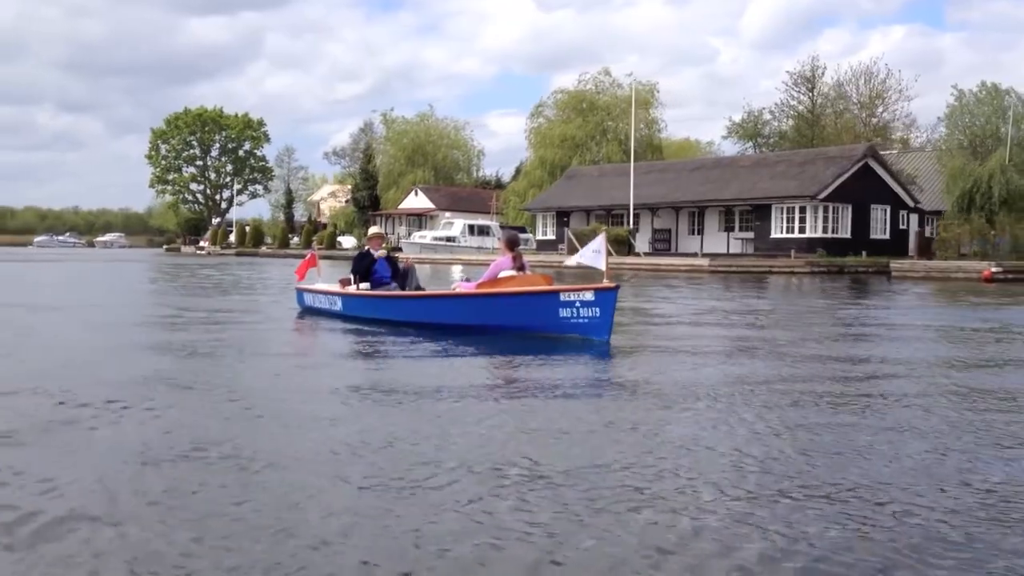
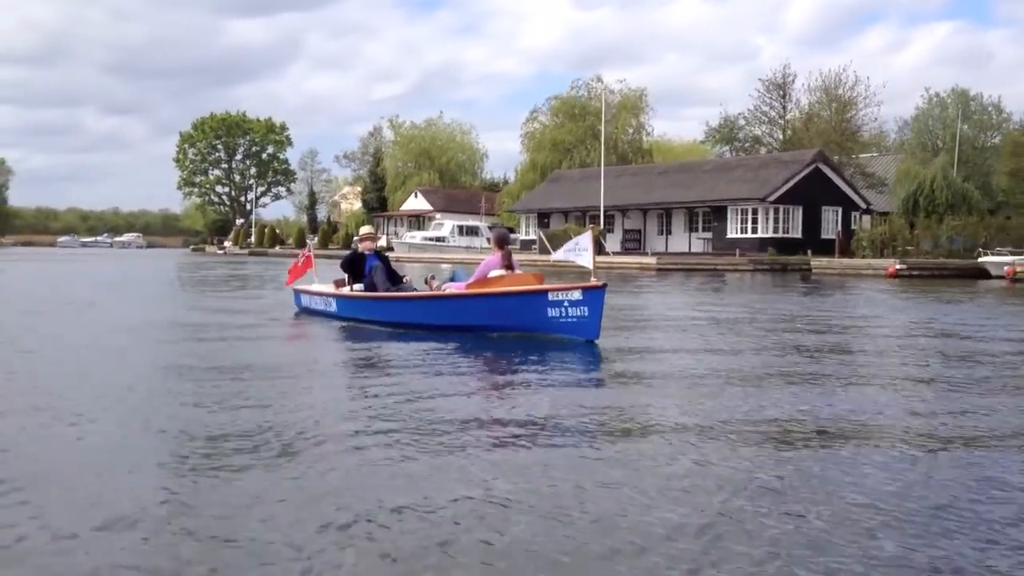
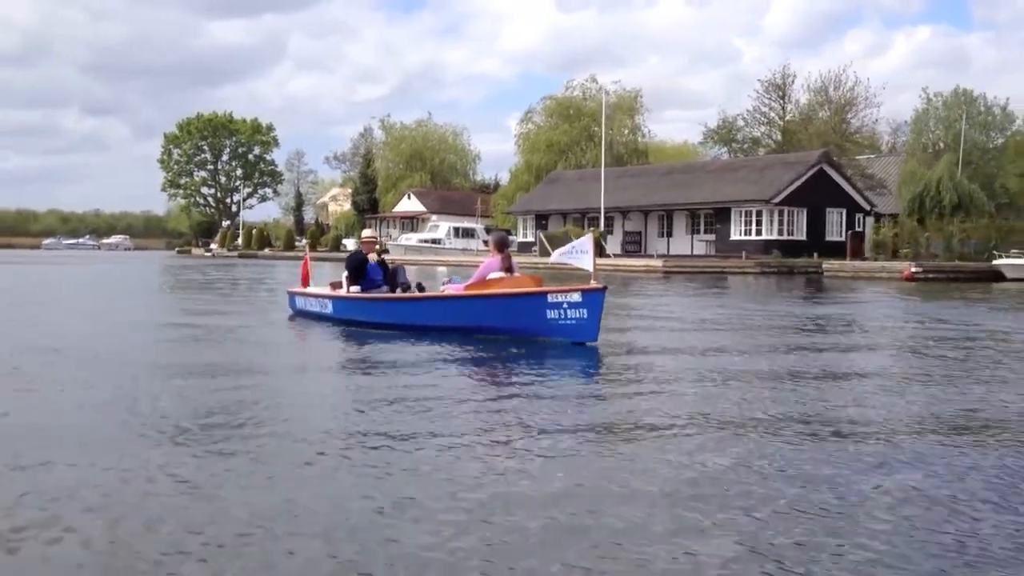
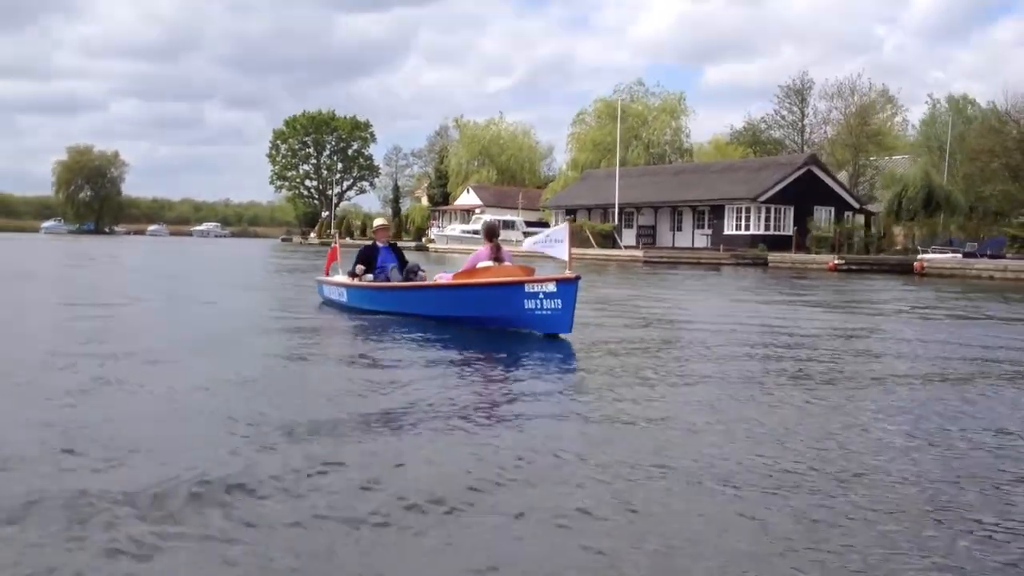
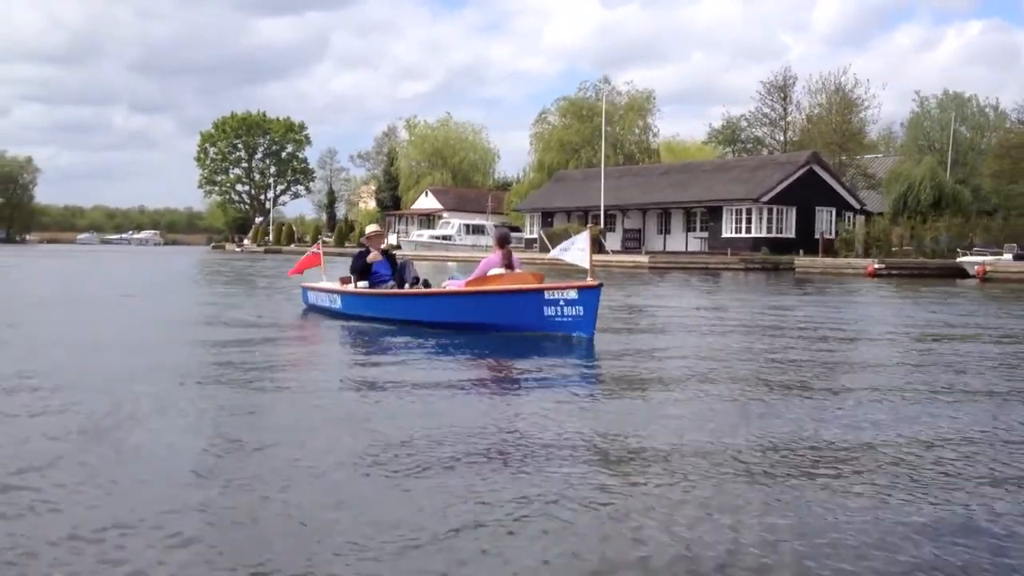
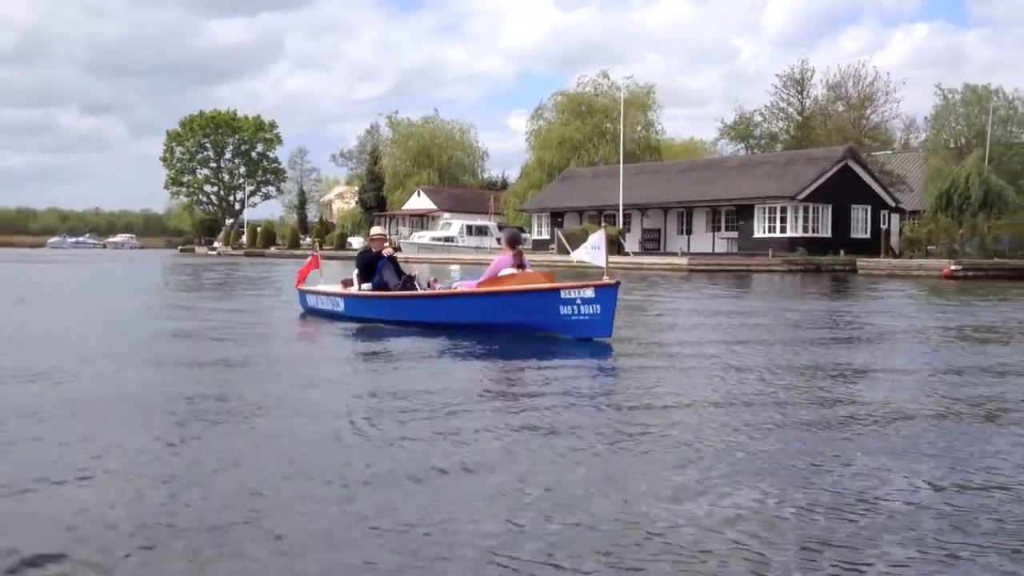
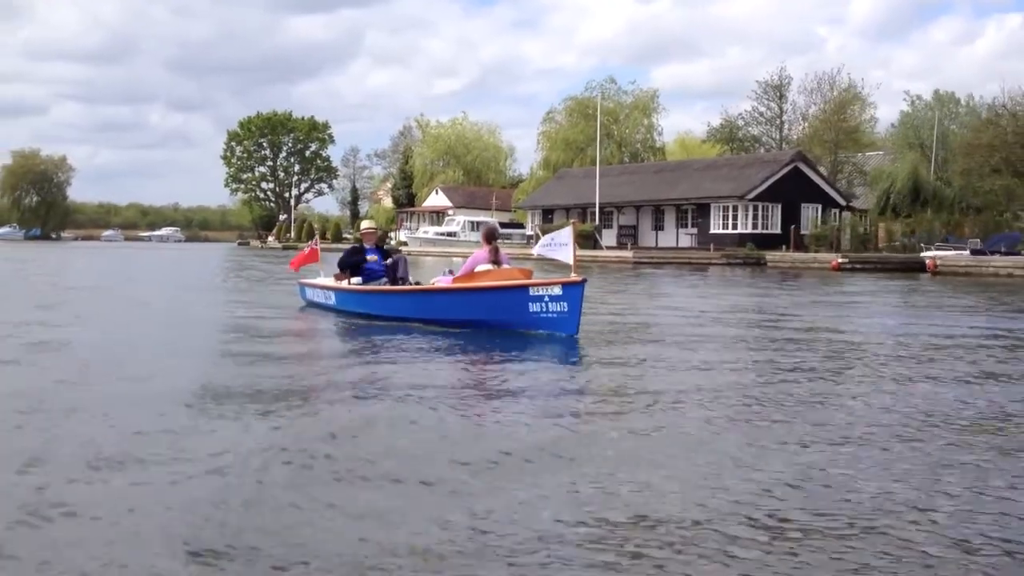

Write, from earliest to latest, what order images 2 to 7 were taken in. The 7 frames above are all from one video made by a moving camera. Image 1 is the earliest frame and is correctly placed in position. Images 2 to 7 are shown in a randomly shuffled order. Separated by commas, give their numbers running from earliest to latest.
6, 3, 2, 5, 7, 4
